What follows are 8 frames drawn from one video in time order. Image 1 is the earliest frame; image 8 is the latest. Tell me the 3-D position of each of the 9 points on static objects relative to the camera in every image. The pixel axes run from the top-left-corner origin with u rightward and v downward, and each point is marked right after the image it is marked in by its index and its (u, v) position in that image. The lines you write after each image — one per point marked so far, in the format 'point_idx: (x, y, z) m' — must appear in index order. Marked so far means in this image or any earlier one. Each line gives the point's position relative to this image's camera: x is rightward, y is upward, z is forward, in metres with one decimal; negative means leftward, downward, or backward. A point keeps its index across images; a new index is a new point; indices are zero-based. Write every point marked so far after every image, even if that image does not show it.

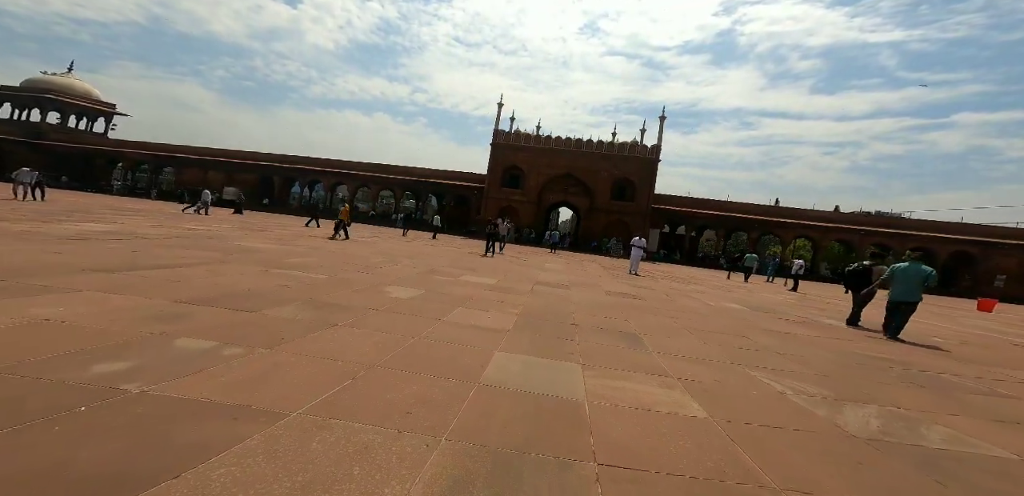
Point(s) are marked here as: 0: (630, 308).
0: (+2.0, -1.1, +6.6) m
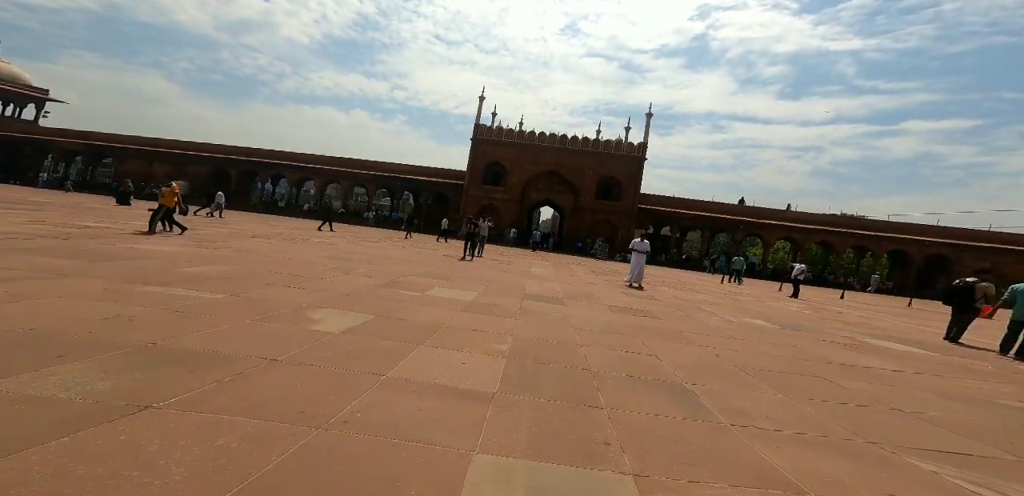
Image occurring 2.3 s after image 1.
0: (+1.8, -1.1, +5.1) m
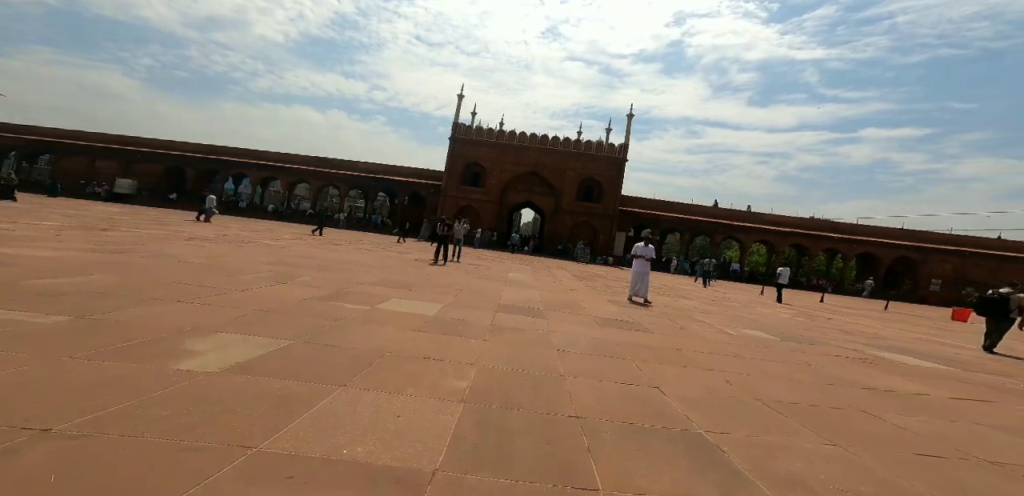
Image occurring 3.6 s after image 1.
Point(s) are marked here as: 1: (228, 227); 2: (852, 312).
0: (+1.4, -1.1, +4.3) m
1: (-11.3, +0.8, +16.4) m
2: (+13.8, -2.6, +16.7) m
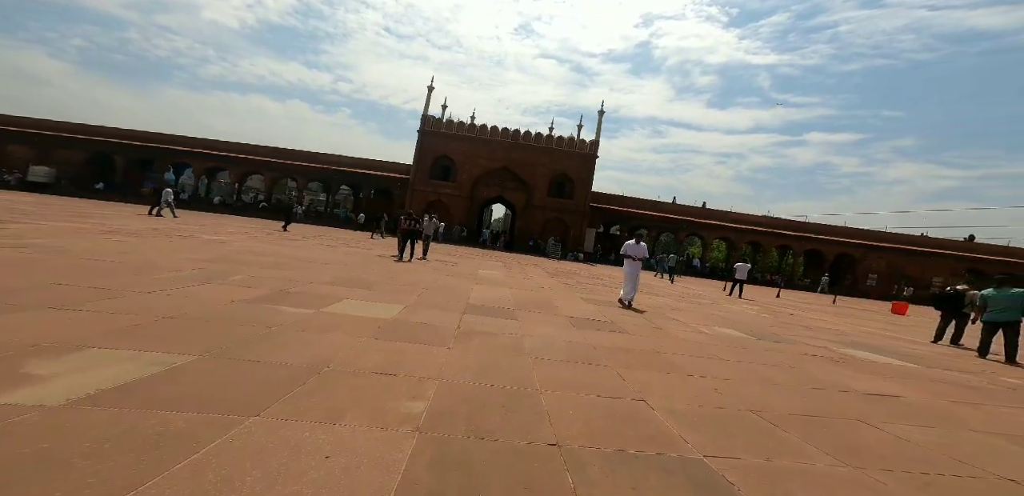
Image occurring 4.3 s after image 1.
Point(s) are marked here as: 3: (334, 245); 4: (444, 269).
0: (+1.2, -1.1, +3.9) m
1: (-12.4, +1.0, +15.1) m
2: (+12.5, -2.5, +17.2) m
3: (-4.8, +0.1, +11.1) m
4: (-1.4, -0.4, +8.5) m
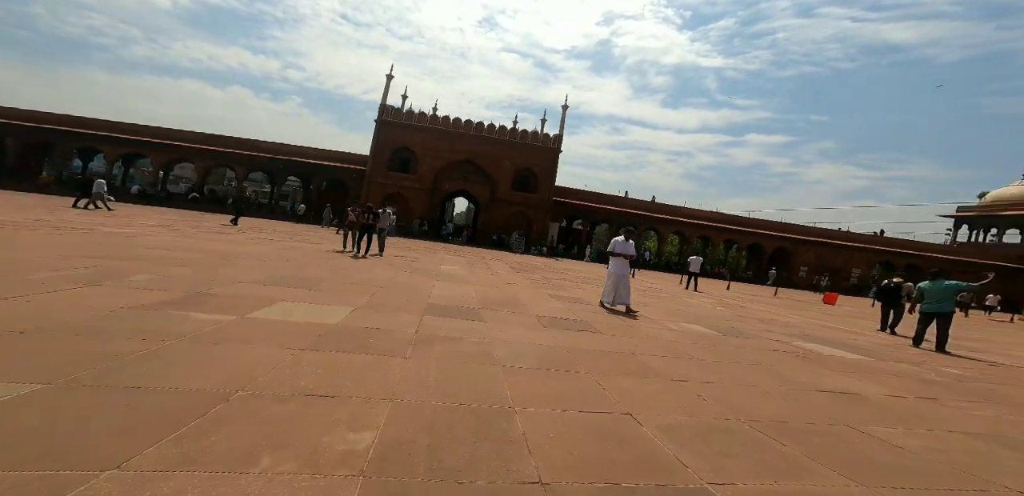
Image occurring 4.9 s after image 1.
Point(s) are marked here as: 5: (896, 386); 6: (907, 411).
0: (+0.9, -1.0, +3.6) m
1: (-13.6, +1.2, +13.4) m
2: (+11.0, -2.3, +17.9) m
3: (-5.7, +0.2, +10.2) m
4: (-2.1, -0.3, +7.9) m
5: (+4.2, -1.5, +4.5) m
6: (+3.3, -1.4, +3.5) m
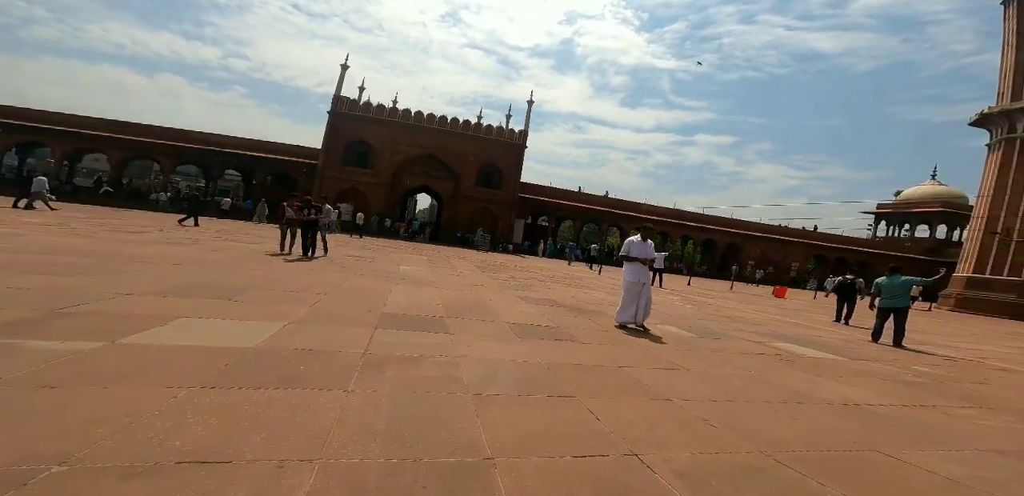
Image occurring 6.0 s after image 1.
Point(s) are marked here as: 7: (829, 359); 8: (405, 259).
0: (+0.7, -1.0, +3.1) m
1: (-14.6, +1.2, +11.6) m
2: (+9.5, -2.1, +18.2) m
3: (-6.5, +0.2, +9.1) m
4: (-2.7, -0.3, +7.1) m
5: (+3.9, -1.5, +4.3) m
6: (+3.1, -1.3, +3.2) m
7: (+4.5, -1.6, +5.9) m
8: (-2.8, -0.3, +10.8) m
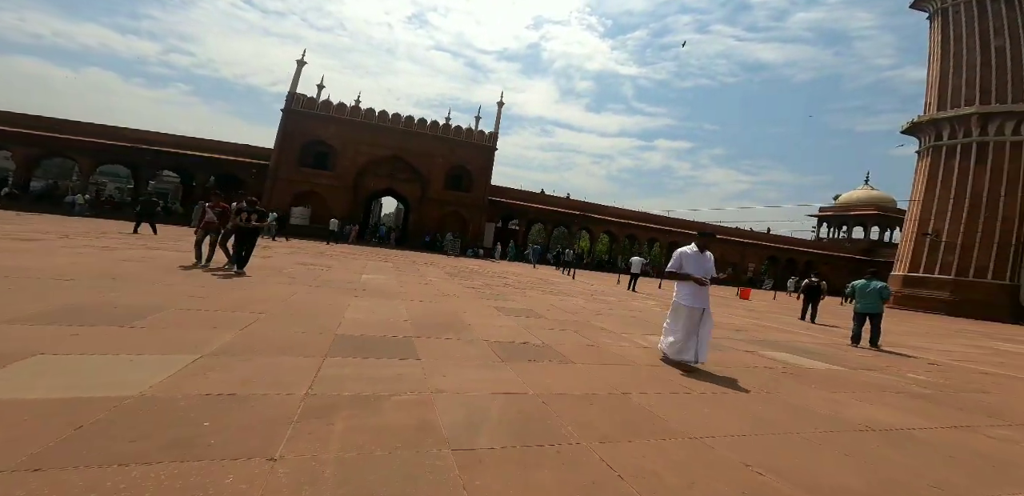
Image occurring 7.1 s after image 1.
0: (+0.6, -1.1, +2.4) m
1: (-15.3, +0.9, +9.8) m
2: (+8.3, -2.2, +18.2) m
3: (-7.0, 0.0, +7.9) m
4: (-3.1, -0.4, +6.2) m
5: (+3.7, -1.5, +3.9) m
6: (+3.0, -1.4, +2.7) m
7: (+4.2, -1.6, +5.5) m
8: (-3.4, -0.4, +9.9) m
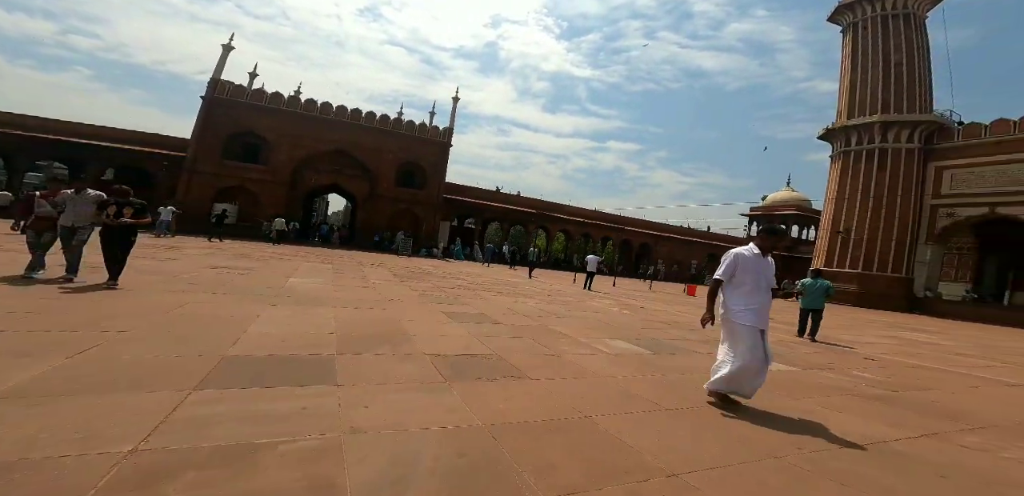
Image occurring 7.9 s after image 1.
0: (+0.3, -1.1, +1.9) m
1: (-16.3, +0.8, +7.6) m
2: (+6.4, -2.1, +18.4) m
3: (-7.8, 0.0, +6.6) m
4: (-3.7, -0.5, +5.3) m
5: (+3.3, -1.4, +3.7) m
6: (+2.7, -1.3, +2.5) m
7: (+3.6, -1.6, +5.4) m
8: (-4.4, -0.4, +9.0) m
